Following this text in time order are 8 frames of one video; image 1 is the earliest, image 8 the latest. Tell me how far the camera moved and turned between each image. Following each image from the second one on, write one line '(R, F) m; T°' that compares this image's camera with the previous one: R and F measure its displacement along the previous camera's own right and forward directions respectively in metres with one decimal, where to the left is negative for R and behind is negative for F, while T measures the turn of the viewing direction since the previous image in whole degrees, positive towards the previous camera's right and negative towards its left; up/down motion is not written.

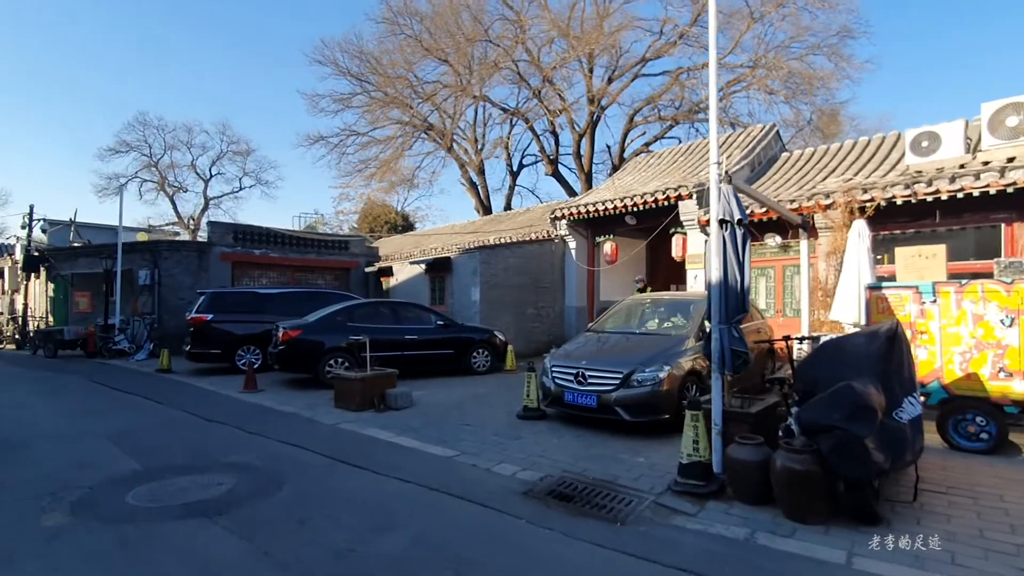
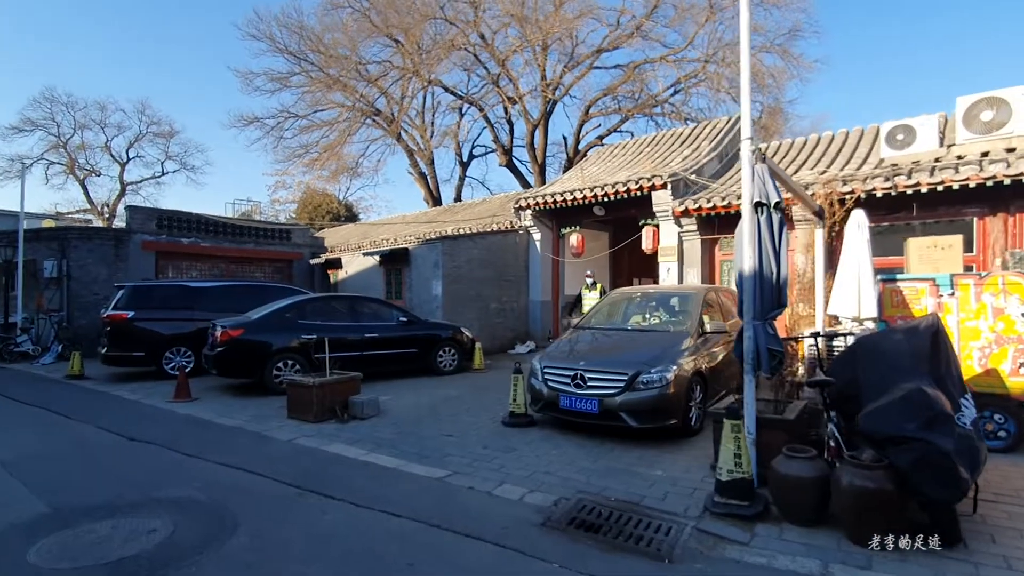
(-0.6, +0.8) m; +6°
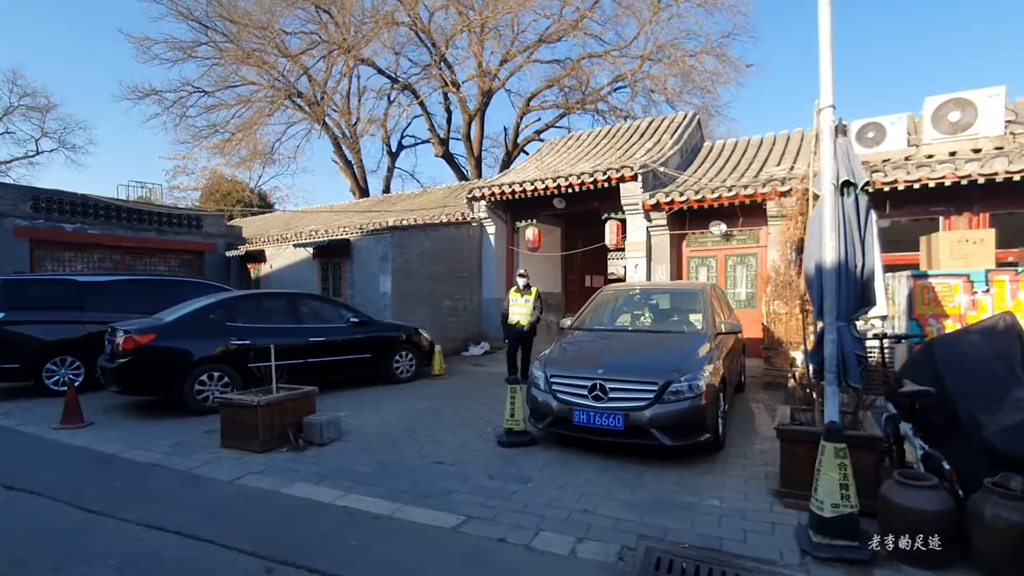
(-0.9, +1.1) m; +9°
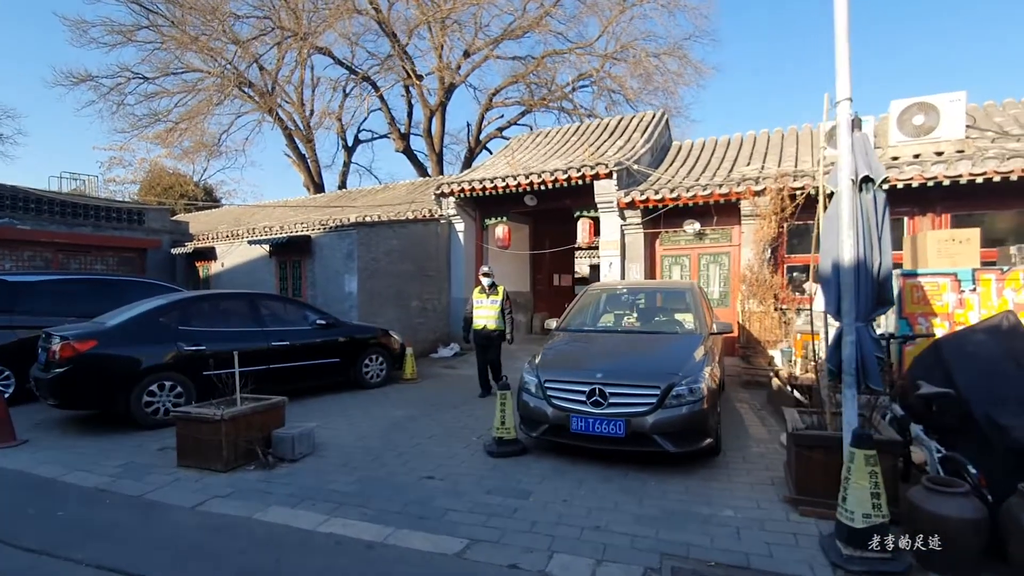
(-0.4, +0.4) m; +5°
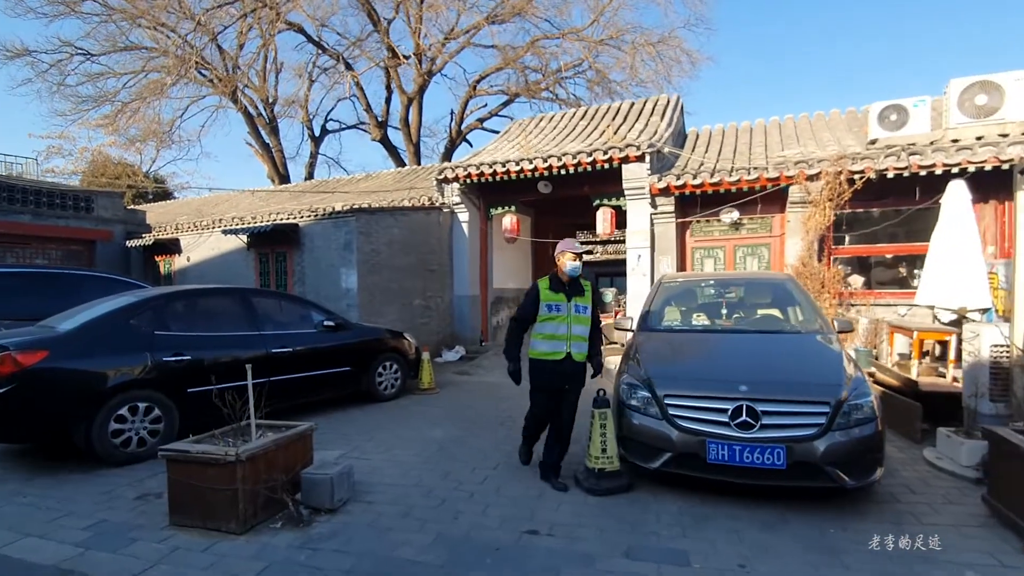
(-1.2, +1.3) m; +4°
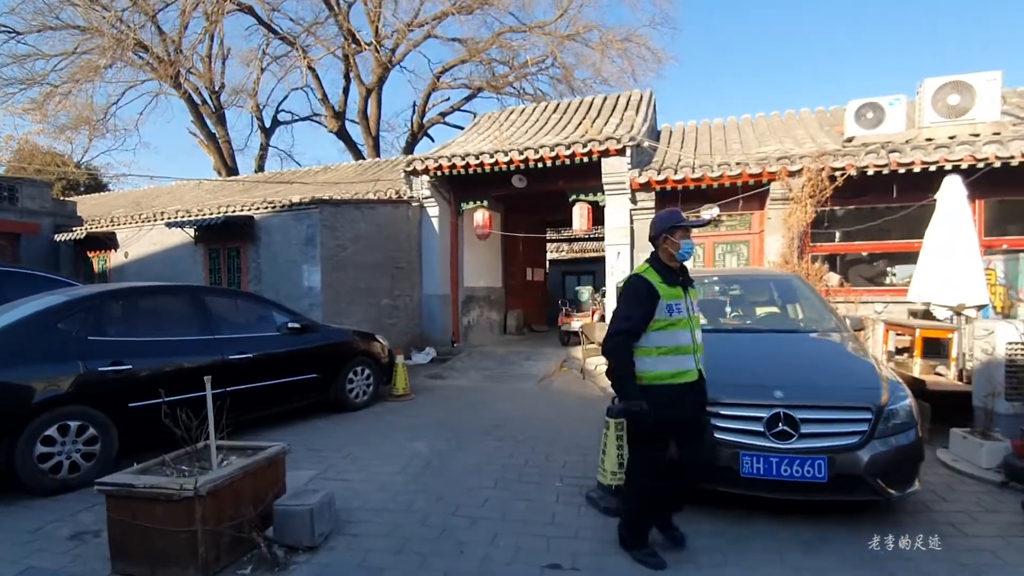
(-0.4, +0.5) m; +5°
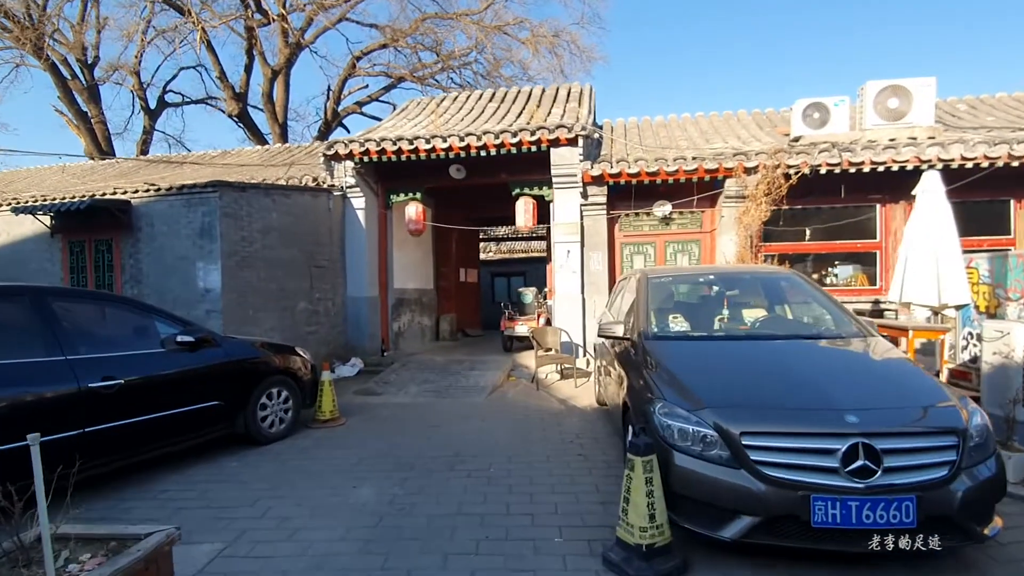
(-0.5, +1.0) m; +9°
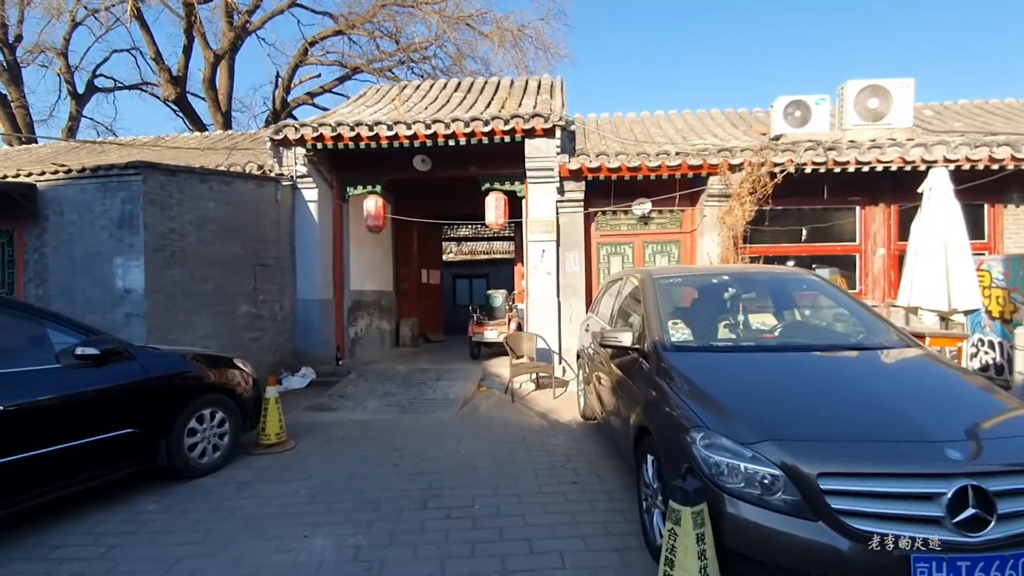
(-0.3, +0.7) m; +5°
